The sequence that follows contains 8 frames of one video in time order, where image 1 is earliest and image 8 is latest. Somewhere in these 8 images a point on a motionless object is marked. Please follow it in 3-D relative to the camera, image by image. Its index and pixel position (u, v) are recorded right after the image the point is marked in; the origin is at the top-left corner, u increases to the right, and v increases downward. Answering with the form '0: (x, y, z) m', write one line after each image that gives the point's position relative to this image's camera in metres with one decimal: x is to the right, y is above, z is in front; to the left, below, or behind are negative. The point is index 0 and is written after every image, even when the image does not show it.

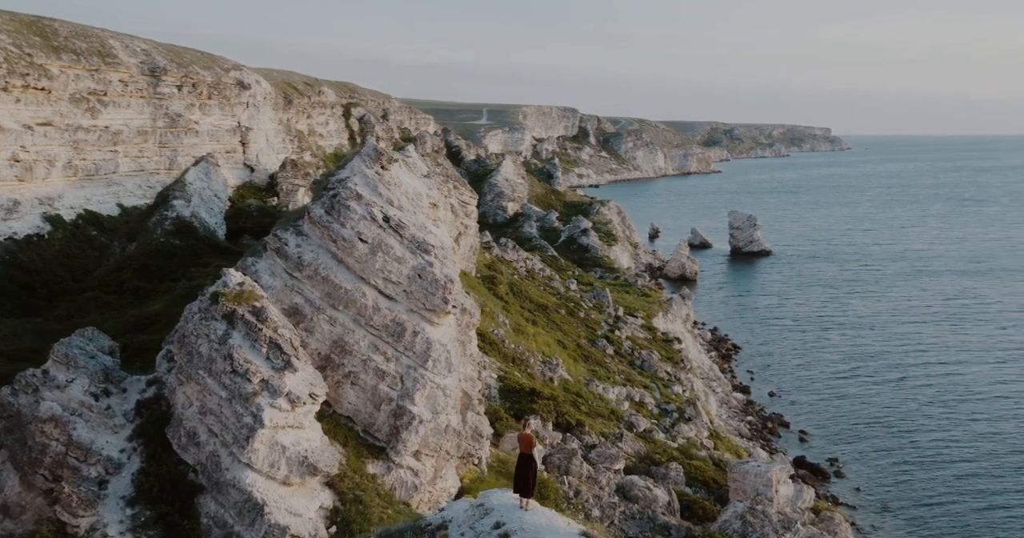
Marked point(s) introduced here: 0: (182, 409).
0: (-7.3, -3.1, +19.8) m
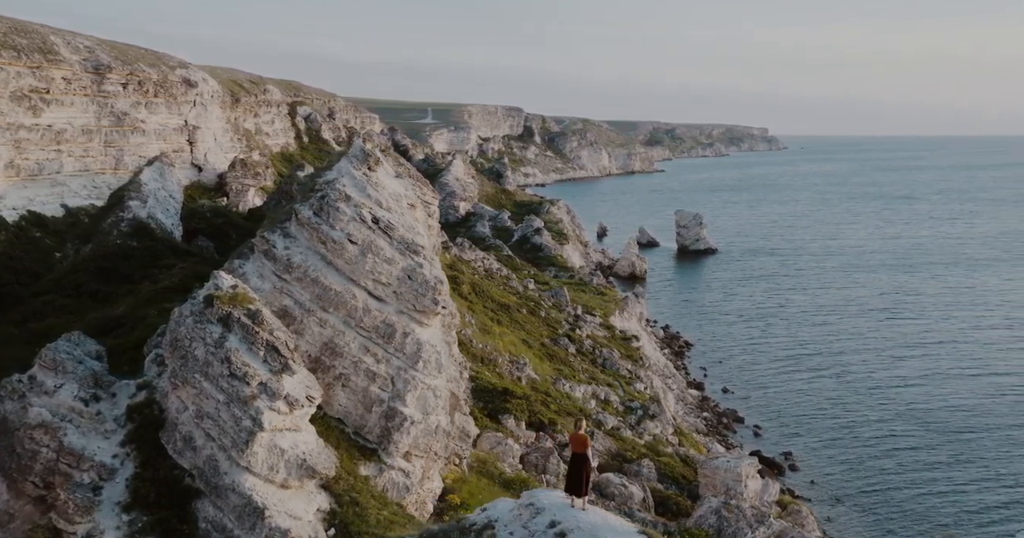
0: (-7.4, -3.2, +19.7) m
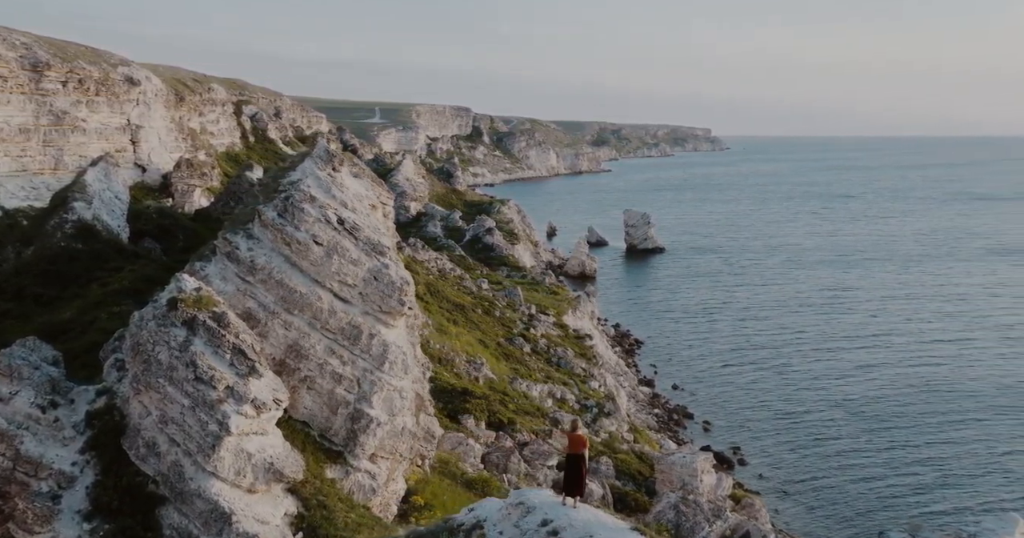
0: (-8.1, -3.2, +19.3) m
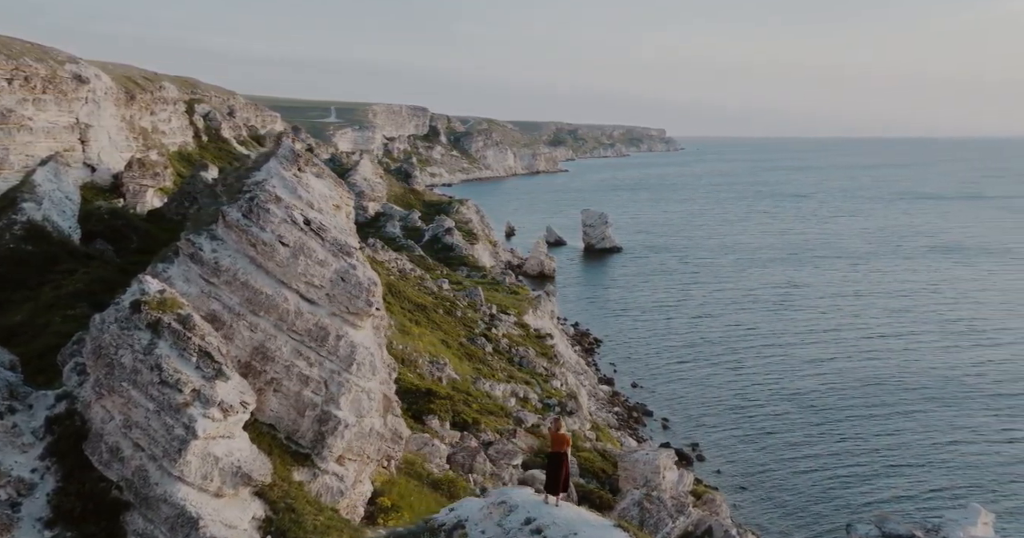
0: (-8.7, -3.3, +19.0) m
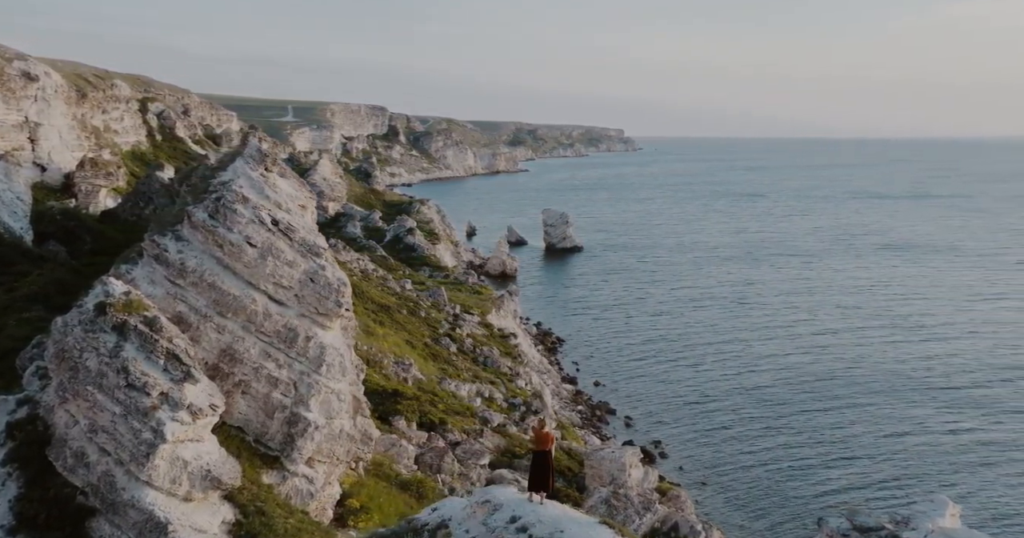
0: (-9.3, -3.3, +18.6) m
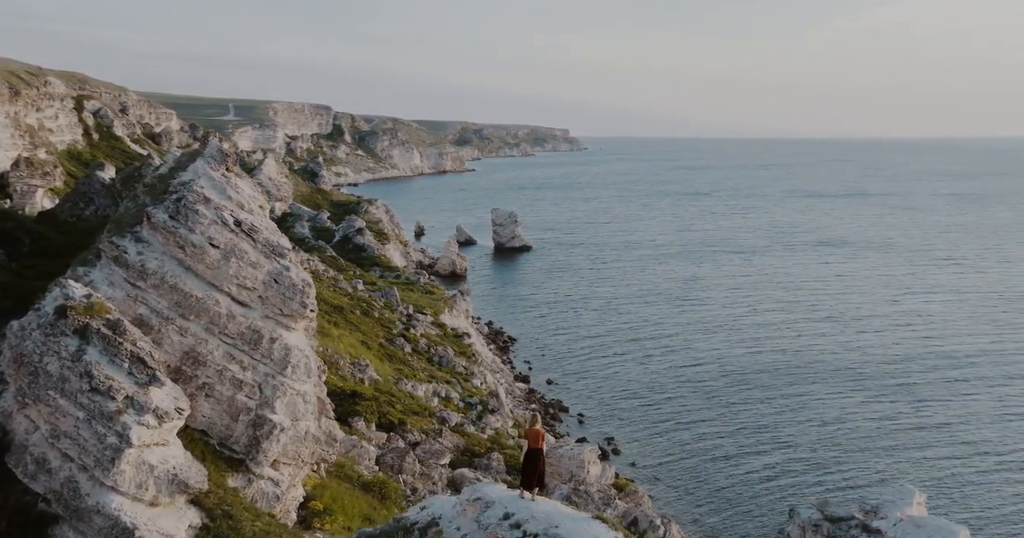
0: (-10.3, -3.6, +19.3) m
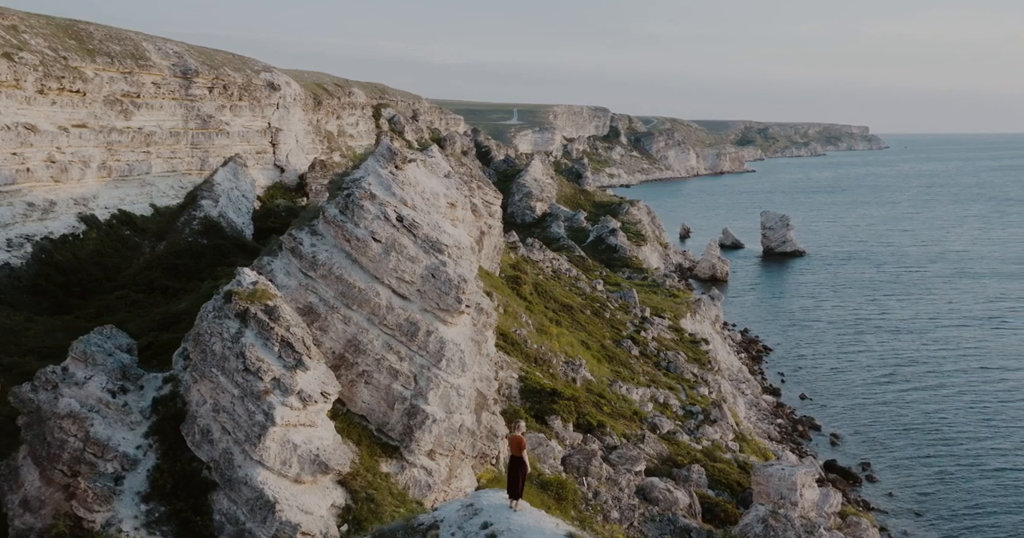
0: (-7.0, -3.1, +20.0) m
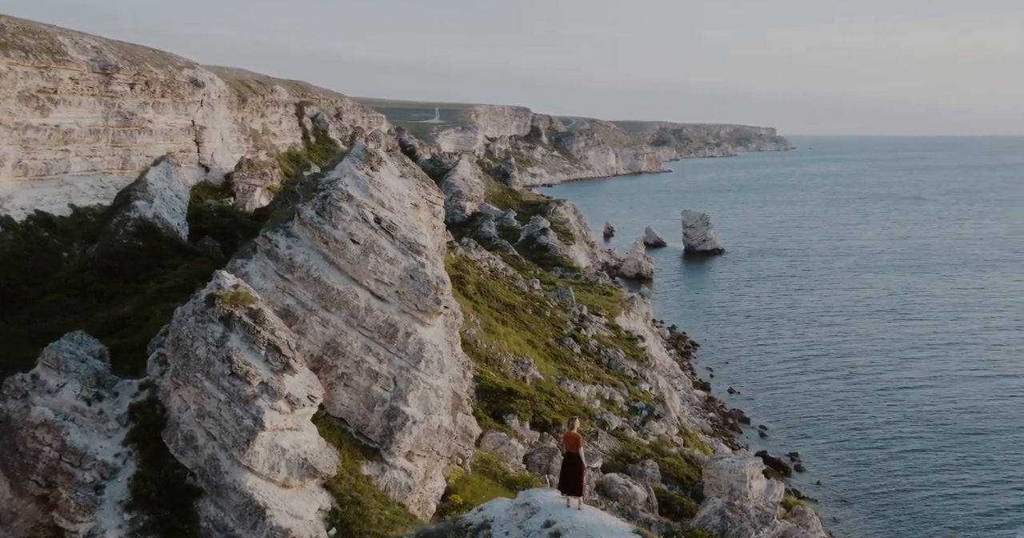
0: (-7.4, -3.2, +19.7) m
